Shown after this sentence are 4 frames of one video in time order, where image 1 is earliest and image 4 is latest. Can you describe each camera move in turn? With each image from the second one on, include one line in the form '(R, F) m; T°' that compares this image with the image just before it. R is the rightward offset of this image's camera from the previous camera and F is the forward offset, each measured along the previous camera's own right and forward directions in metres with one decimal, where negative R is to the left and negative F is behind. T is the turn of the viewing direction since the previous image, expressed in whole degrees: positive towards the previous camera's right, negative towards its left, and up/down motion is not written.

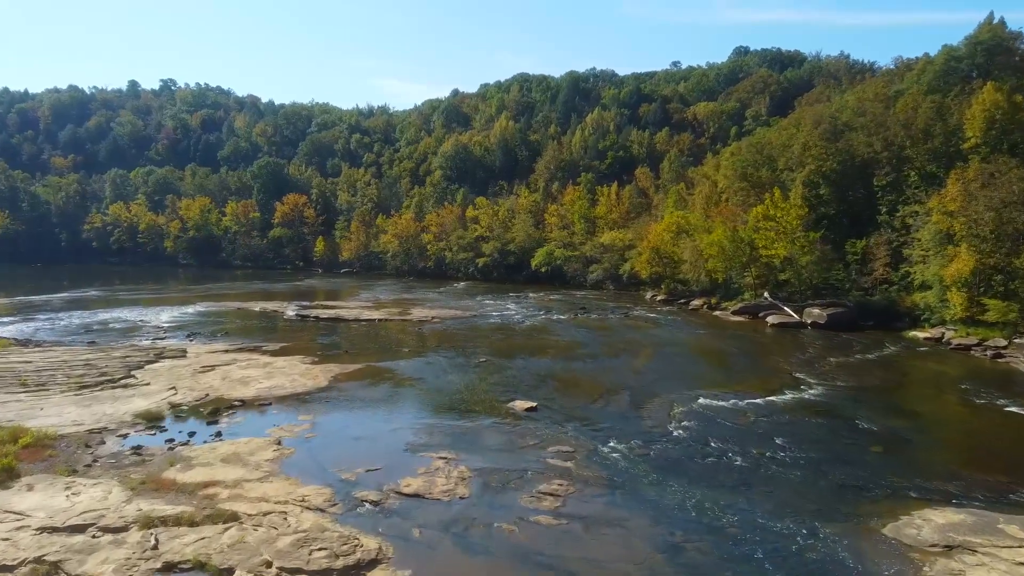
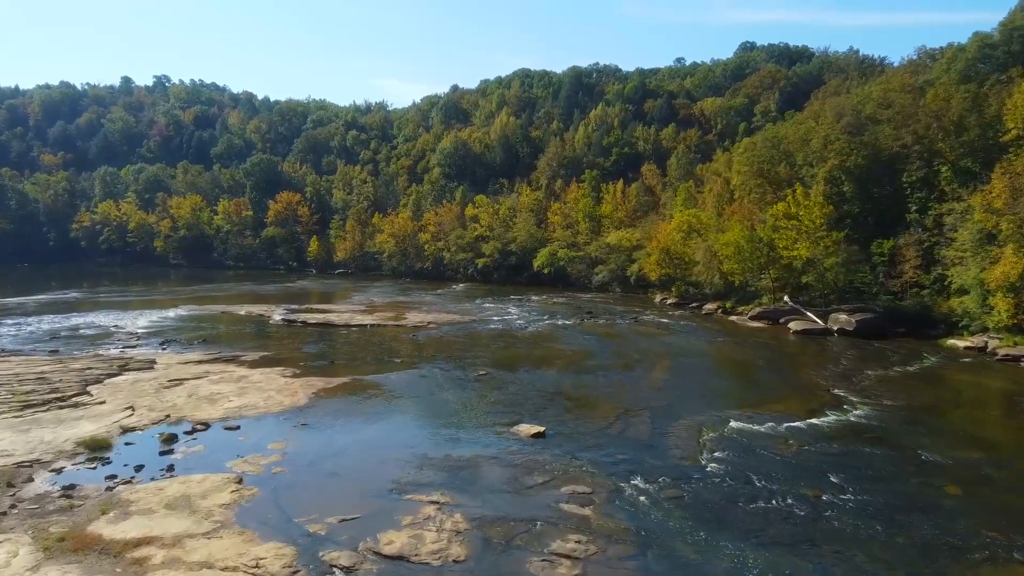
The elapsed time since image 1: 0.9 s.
(-0.2, +3.6) m; 0°
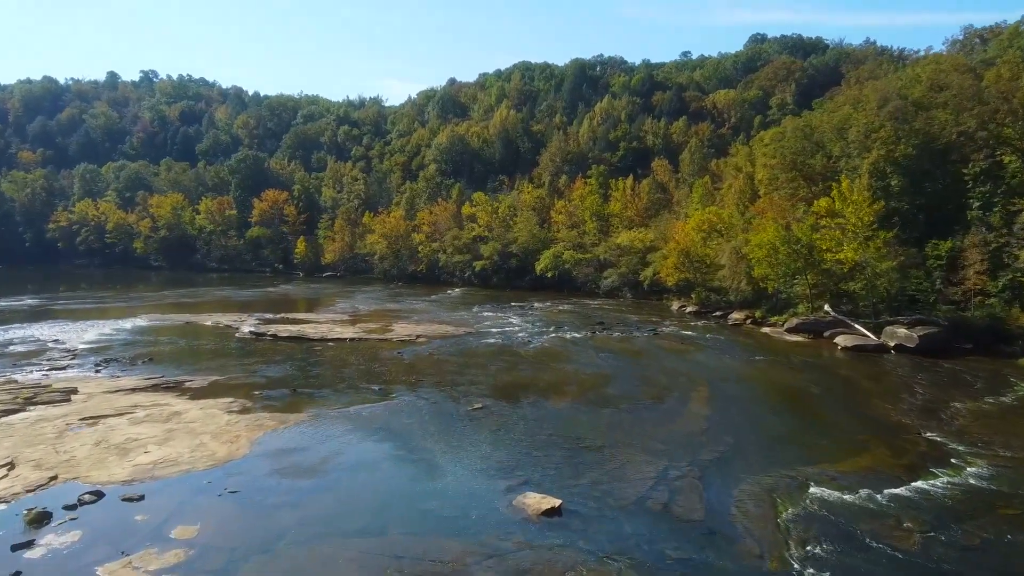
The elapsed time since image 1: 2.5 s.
(-0.1, +6.3) m; 0°
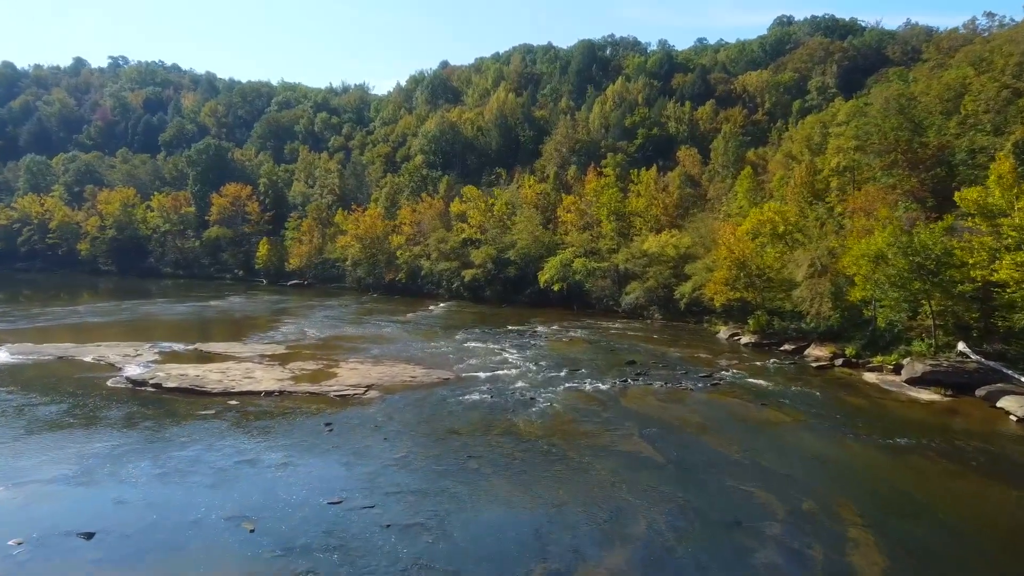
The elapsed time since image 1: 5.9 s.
(+0.2, +13.5) m; 0°
